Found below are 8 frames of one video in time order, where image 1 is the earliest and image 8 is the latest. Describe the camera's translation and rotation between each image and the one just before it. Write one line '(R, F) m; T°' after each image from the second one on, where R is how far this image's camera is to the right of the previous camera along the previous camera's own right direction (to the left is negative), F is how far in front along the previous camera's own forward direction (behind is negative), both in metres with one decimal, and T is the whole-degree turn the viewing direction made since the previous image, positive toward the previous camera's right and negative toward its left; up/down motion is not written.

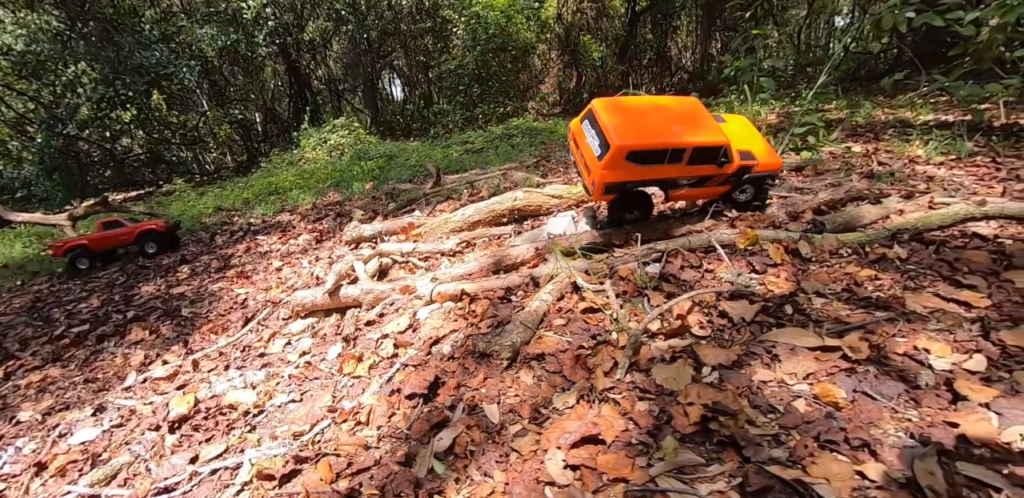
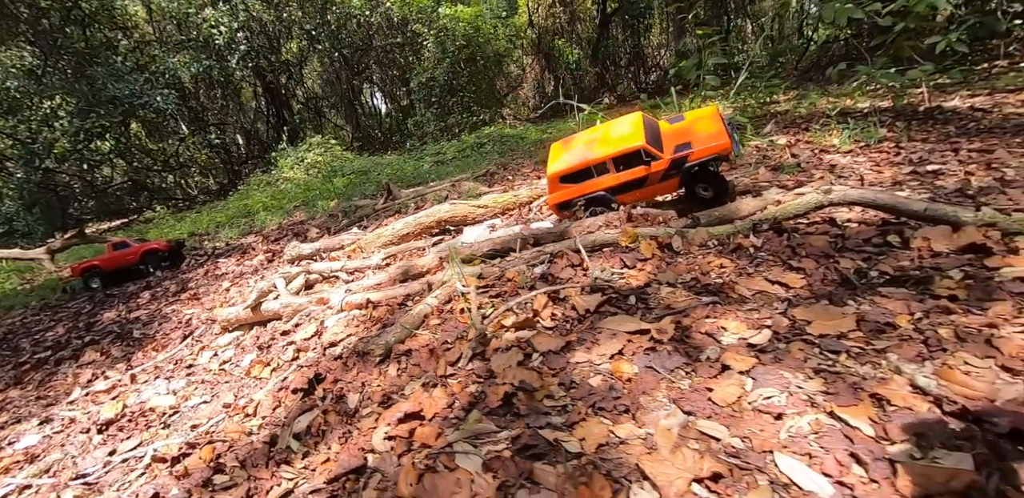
(+0.6, -0.3) m; 0°
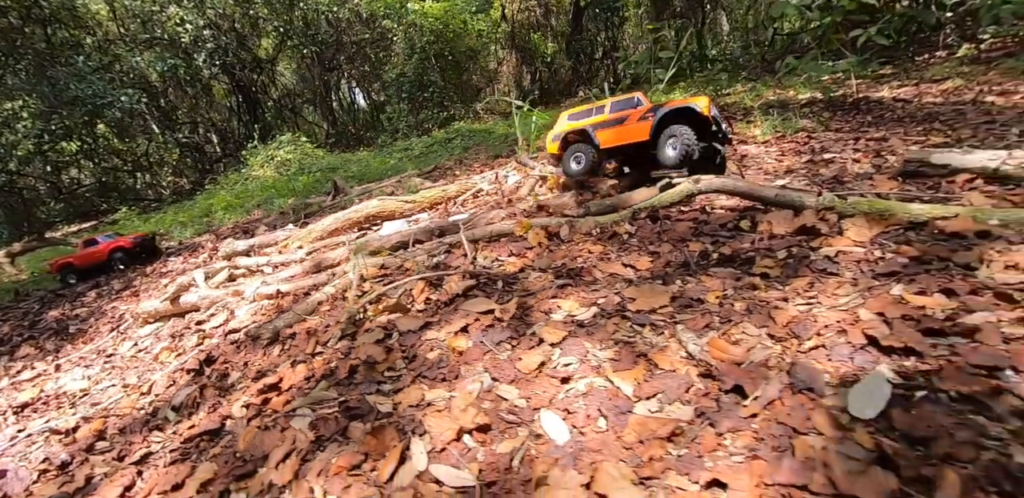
(+0.6, -0.2) m; +1°
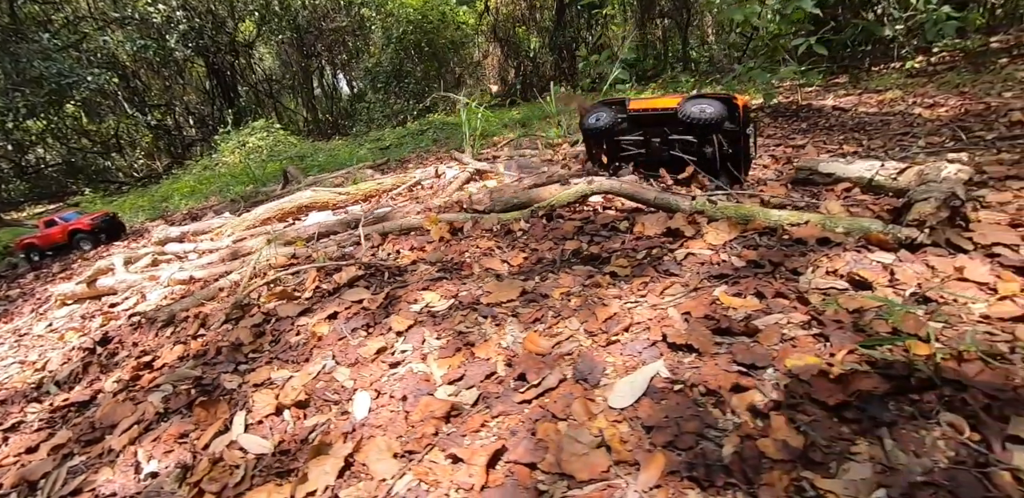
(+0.6, -0.2) m; +1°
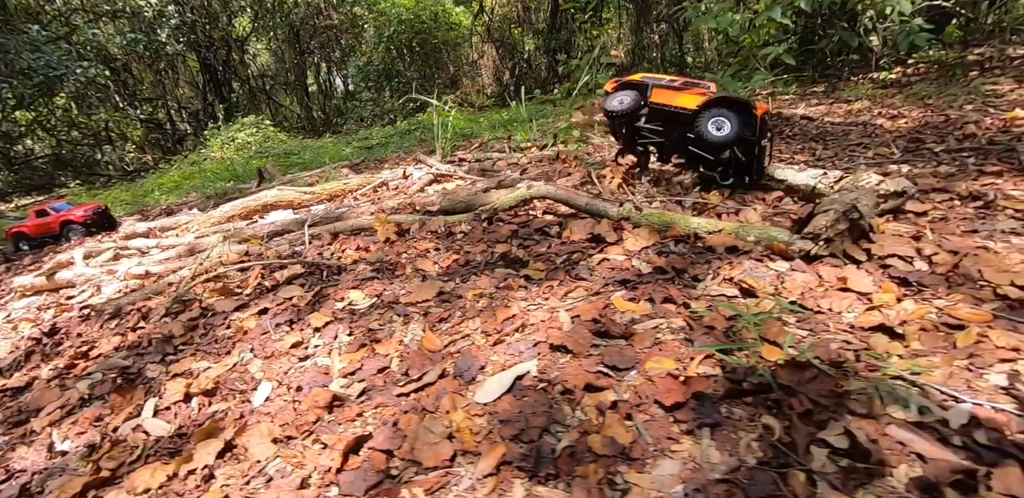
(+0.4, -0.1) m; 0°
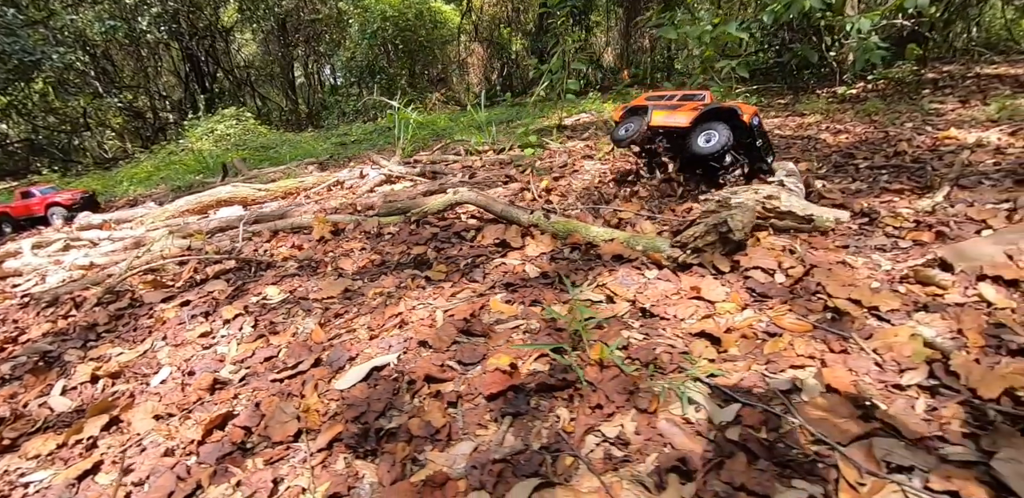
(+0.5, -0.2) m; +1°
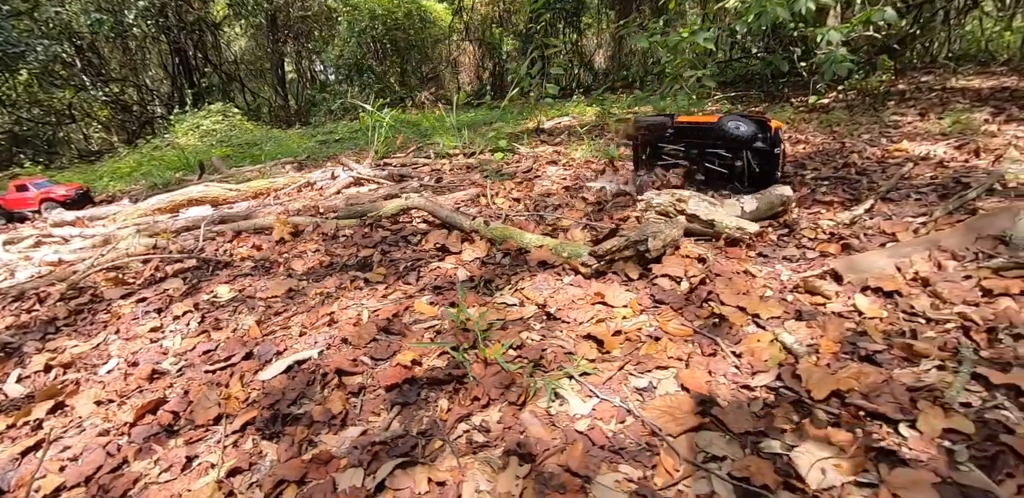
(+0.4, -0.2) m; 0°
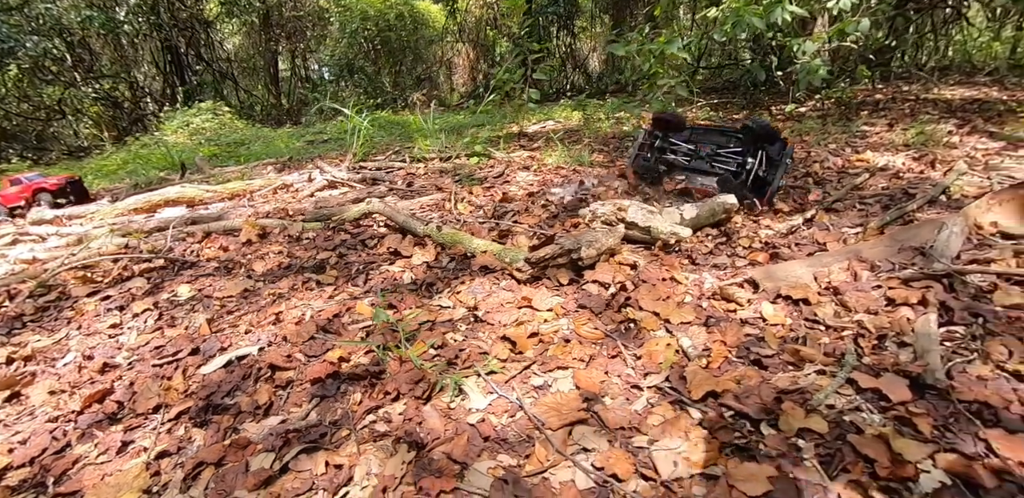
(+0.3, -0.2) m; 0°
